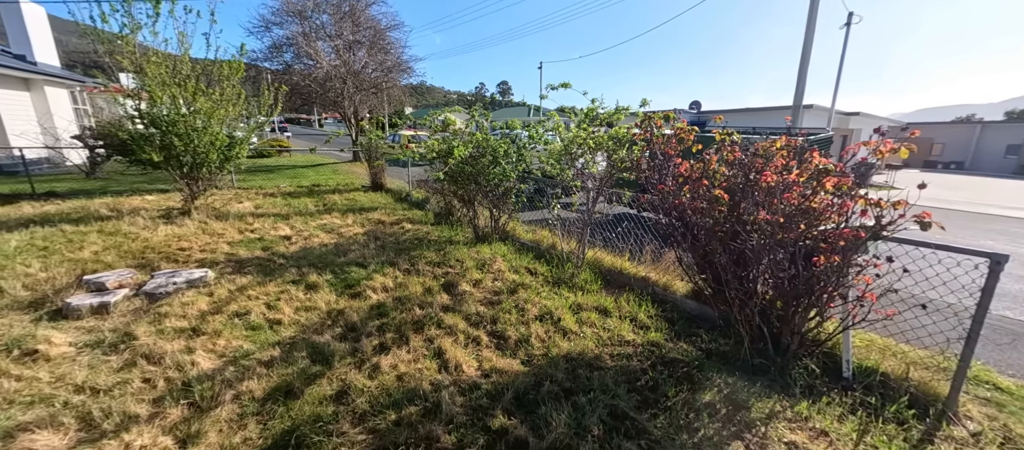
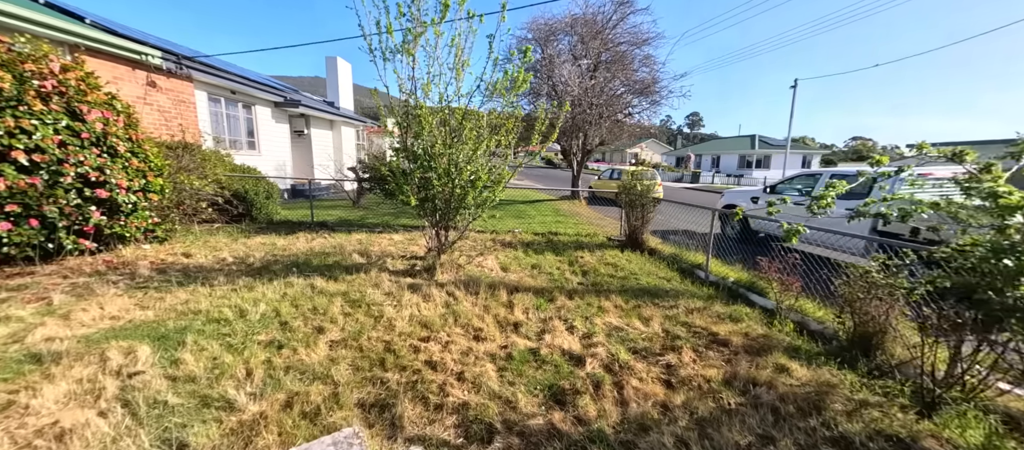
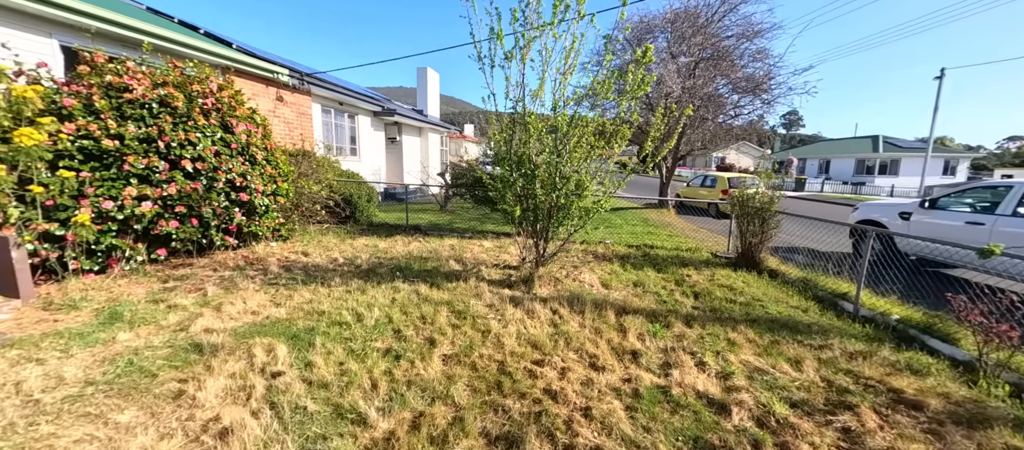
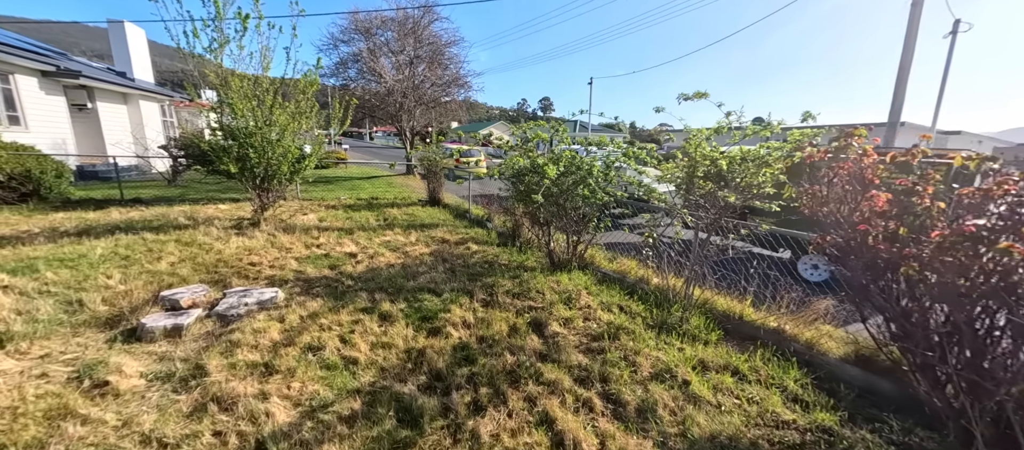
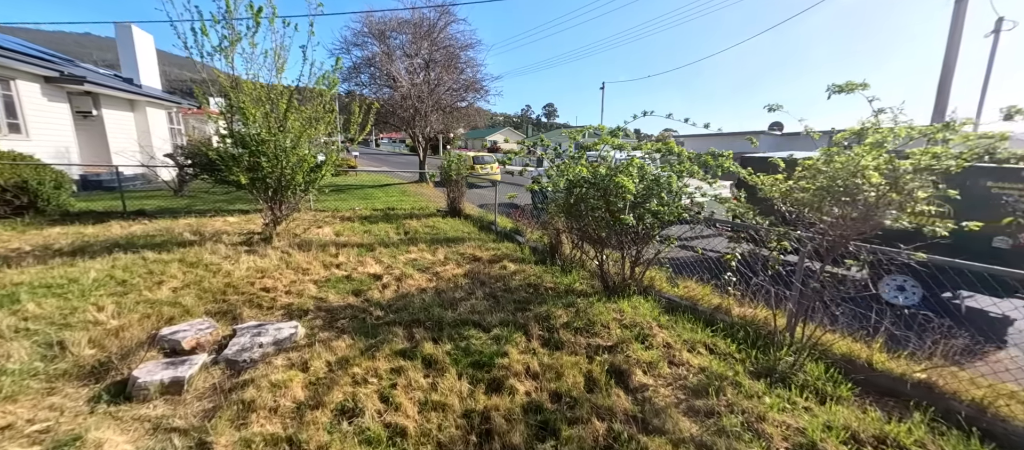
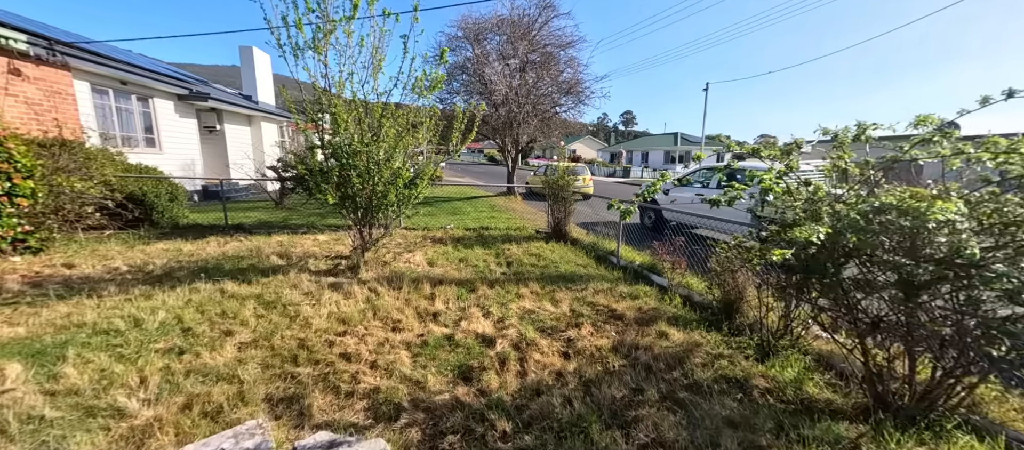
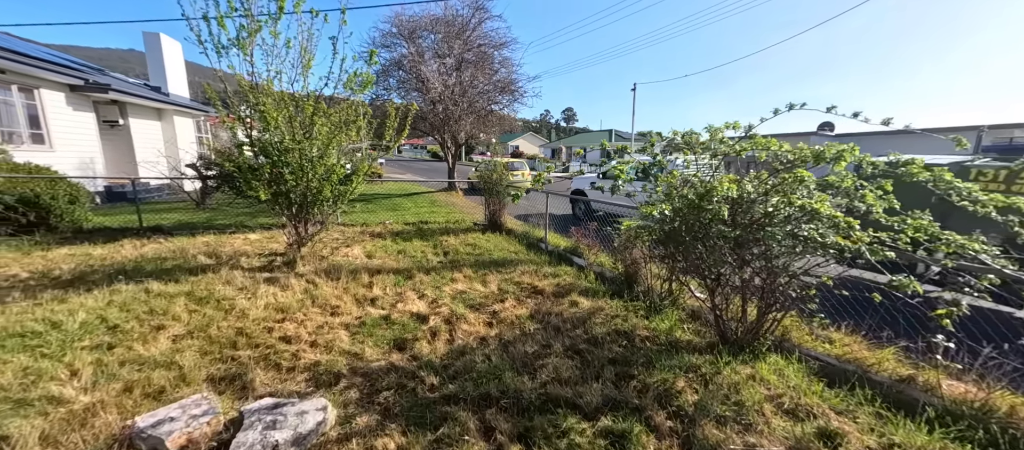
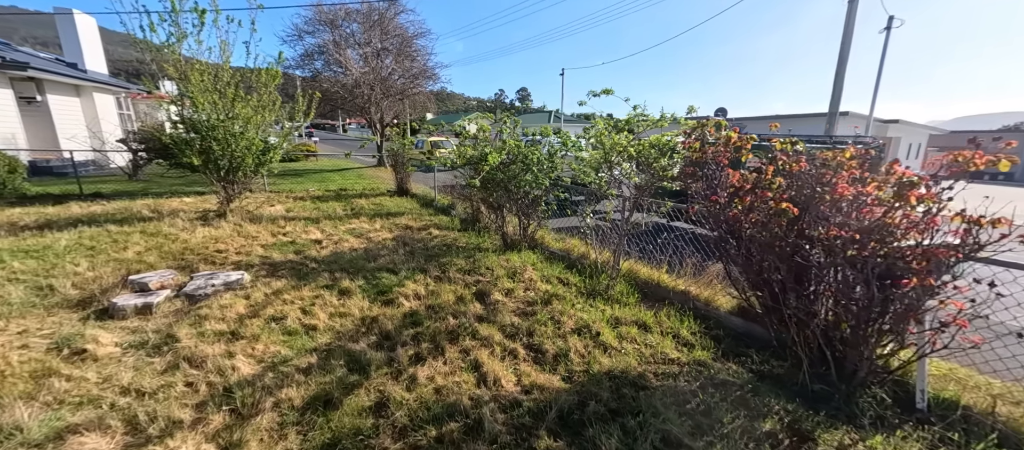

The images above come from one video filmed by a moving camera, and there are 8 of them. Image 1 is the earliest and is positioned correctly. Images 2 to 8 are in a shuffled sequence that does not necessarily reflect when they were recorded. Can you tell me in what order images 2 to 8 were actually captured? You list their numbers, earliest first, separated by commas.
8, 4, 5, 7, 6, 2, 3
